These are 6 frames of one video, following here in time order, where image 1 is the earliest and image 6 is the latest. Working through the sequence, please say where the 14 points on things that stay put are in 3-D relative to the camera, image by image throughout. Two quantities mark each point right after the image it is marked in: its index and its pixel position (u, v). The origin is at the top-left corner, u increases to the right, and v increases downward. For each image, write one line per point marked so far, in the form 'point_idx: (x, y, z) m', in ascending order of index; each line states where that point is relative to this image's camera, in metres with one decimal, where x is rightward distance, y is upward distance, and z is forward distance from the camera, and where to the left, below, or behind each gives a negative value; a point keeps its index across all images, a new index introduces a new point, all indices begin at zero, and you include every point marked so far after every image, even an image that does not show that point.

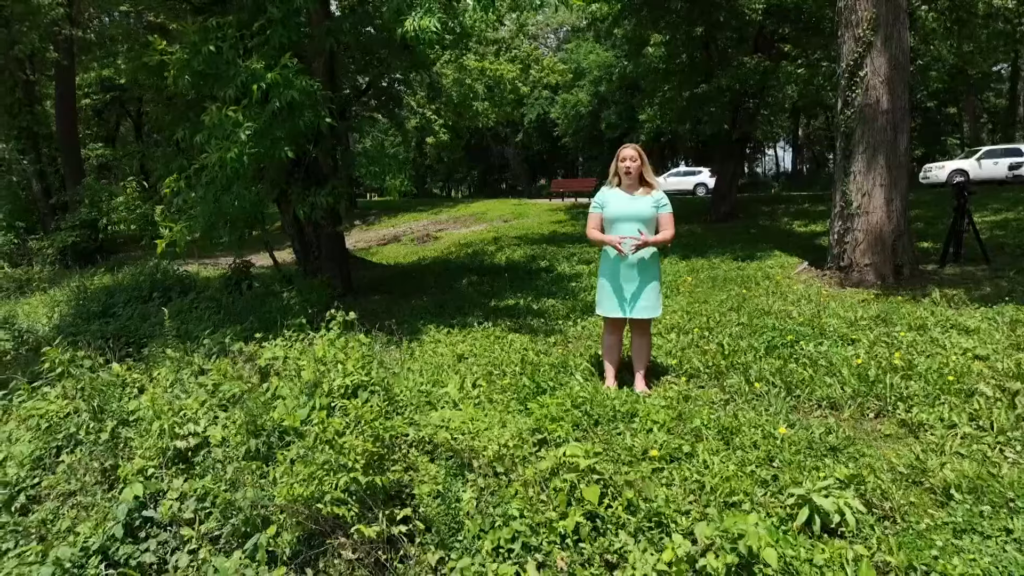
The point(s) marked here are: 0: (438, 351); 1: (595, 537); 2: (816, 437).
0: (-0.4, -0.4, +4.2) m
1: (+0.3, -0.7, +2.1) m
2: (+1.2, -0.6, +2.7) m
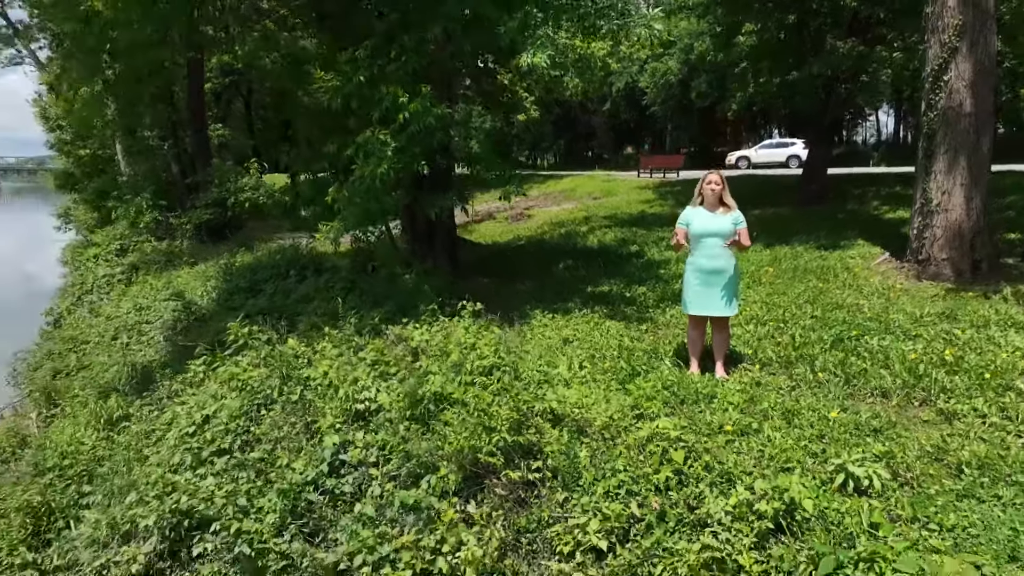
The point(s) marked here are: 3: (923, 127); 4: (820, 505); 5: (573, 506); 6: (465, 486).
0: (+0.3, -0.3, +5.0) m
1: (+0.7, -0.8, +2.9) m
2: (+1.7, -0.6, +3.3) m
3: (+3.7, +1.5, +6.4) m
4: (+1.1, -0.8, +2.6) m
5: (+0.3, -0.9, +2.9) m
6: (-0.2, -0.9, +3.2) m
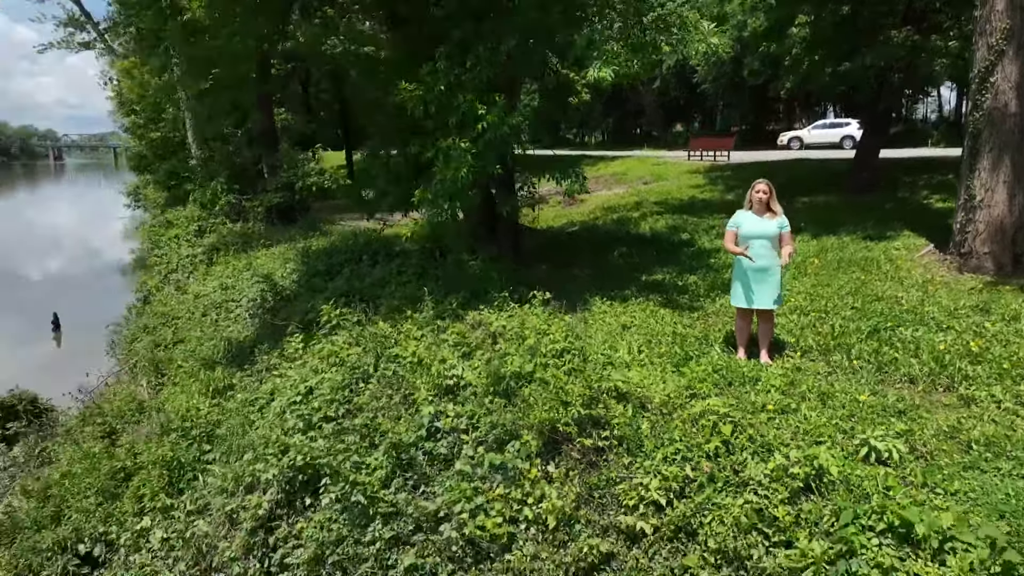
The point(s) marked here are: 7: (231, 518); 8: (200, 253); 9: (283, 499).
0: (+0.8, -0.3, +5.6) m
1: (+1.1, -0.8, +3.5) m
2: (+2.0, -0.6, +3.8) m
3: (+4.3, +1.5, +6.7) m
4: (+1.5, -0.8, +3.1) m
5: (+0.6, -0.9, +3.5) m
6: (+0.2, -0.9, +3.8) m
7: (-2.0, -1.6, +5.0) m
8: (-5.9, +0.7, +13.2) m
9: (-1.6, -1.4, +4.8) m
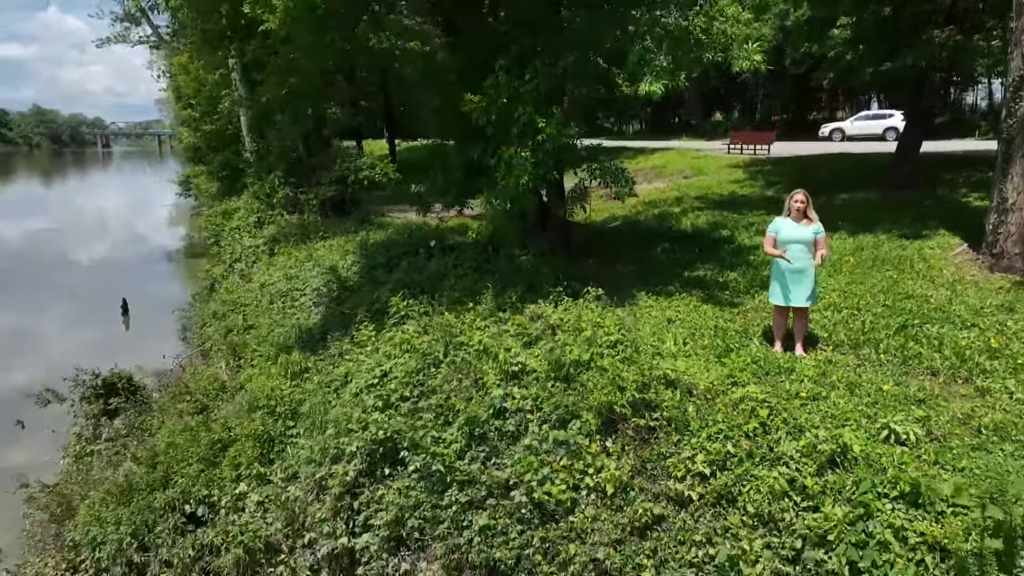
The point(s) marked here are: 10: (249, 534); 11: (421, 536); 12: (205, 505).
0: (+1.3, -0.2, +6.1) m
1: (+1.4, -0.8, +4.0) m
2: (+2.4, -0.6, +4.3) m
3: (+4.9, +1.5, +7.0) m
4: (+1.8, -0.8, +3.6) m
5: (+1.0, -0.9, +4.1) m
6: (+0.6, -0.9, +4.4) m
7: (-1.5, -1.6, +5.7) m
8: (-5.0, +0.9, +14.1) m
9: (-1.1, -1.4, +5.4) m
10: (-2.1, -2.0, +5.7) m
11: (-0.6, -1.7, +5.0) m
12: (-2.6, -1.8, +6.0) m
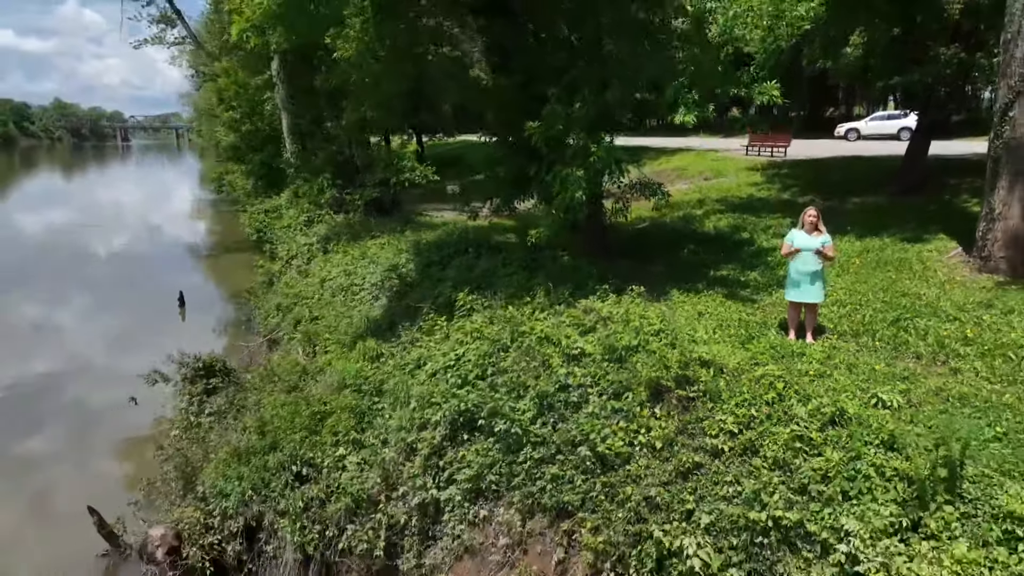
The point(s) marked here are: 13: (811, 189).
0: (+1.8, -0.2, +7.2) m
1: (+1.9, -0.8, +5.1) m
2: (+3.0, -0.6, +5.4) m
3: (+5.5, +1.6, +8.0) m
4: (+2.4, -0.8, +4.7) m
5: (+1.5, -0.9, +5.2) m
6: (+1.1, -0.9, +5.5) m
7: (-1.0, -1.6, +6.9) m
8: (-4.3, +1.0, +15.3) m
9: (-0.6, -1.4, +6.6) m
10: (-1.5, -1.9, +6.9) m
11: (-0.1, -1.7, +6.2) m
12: (-2.1, -1.8, +7.2) m
13: (+6.4, +2.1, +14.9) m
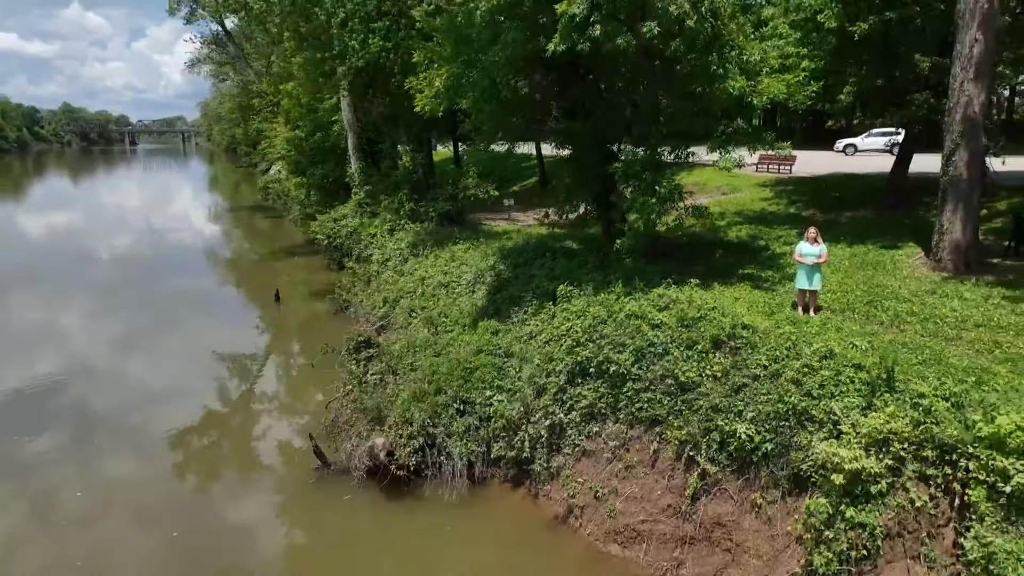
0: (+3.2, -0.1, +10.5) m
1: (+3.3, -0.7, +8.3) m
2: (+4.4, -0.5, +8.6) m
3: (+6.9, +1.7, +11.2) m
4: (+3.7, -0.7, +8.0) m
5: (+2.9, -0.8, +8.4) m
6: (+2.5, -0.8, +8.7) m
7: (+0.4, -1.5, +10.1) m
8: (-2.9, +1.1, +18.5) m
9: (+0.8, -1.3, +9.8) m
10: (-0.1, -1.8, +10.1) m
11: (+1.3, -1.6, +9.4) m
12: (-0.7, -1.7, +10.4) m
13: (+7.8, +2.2, +18.2) m
